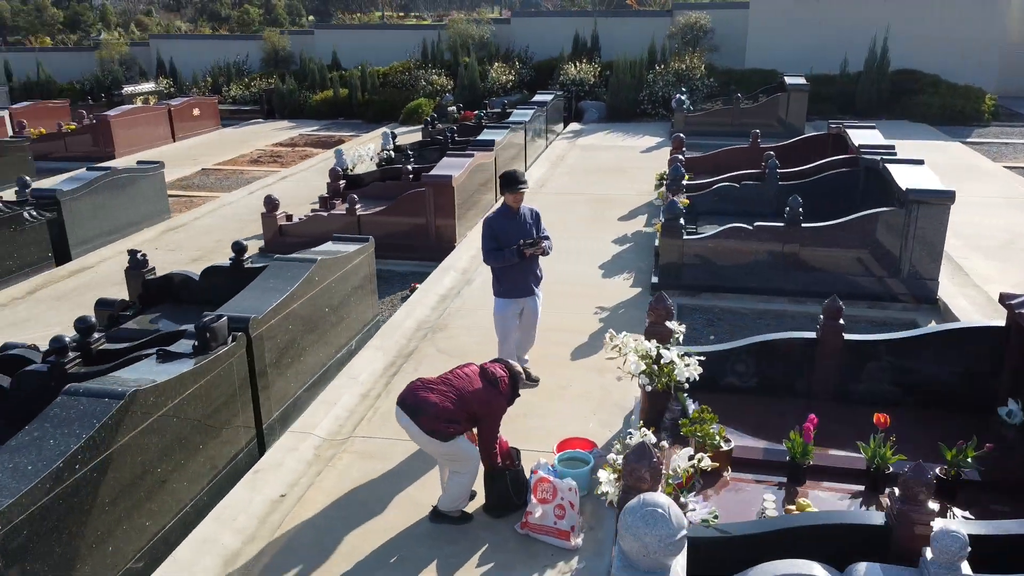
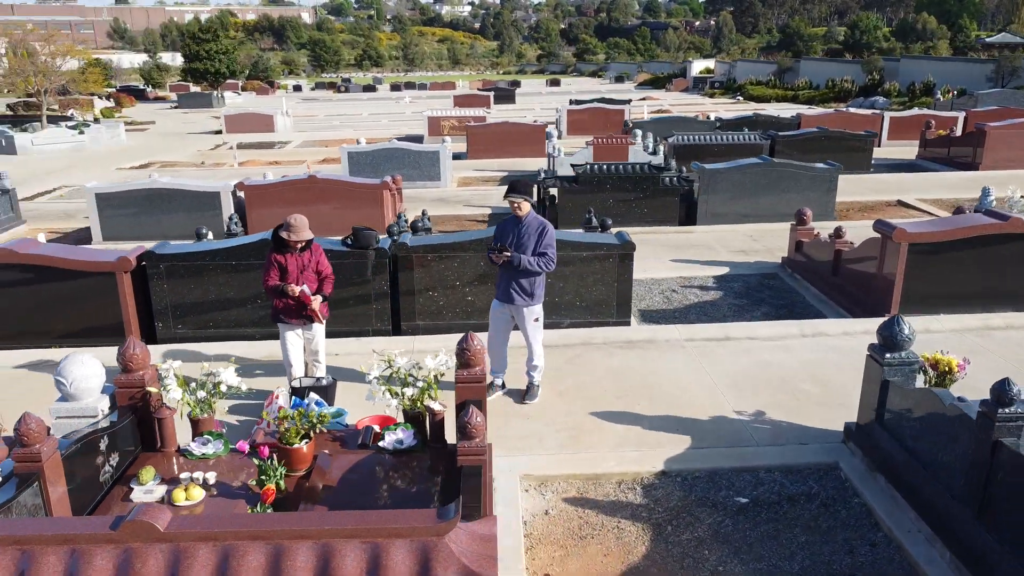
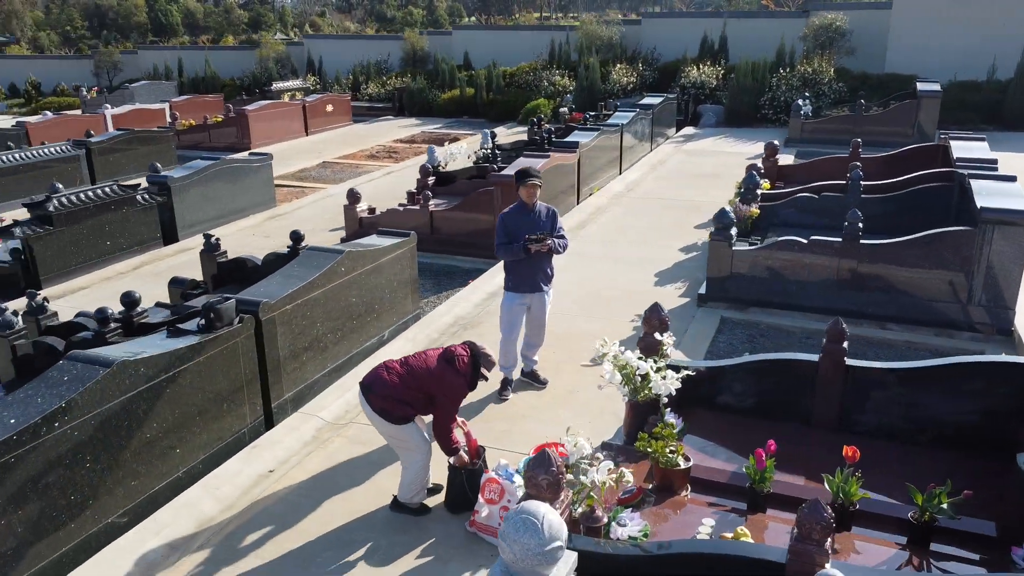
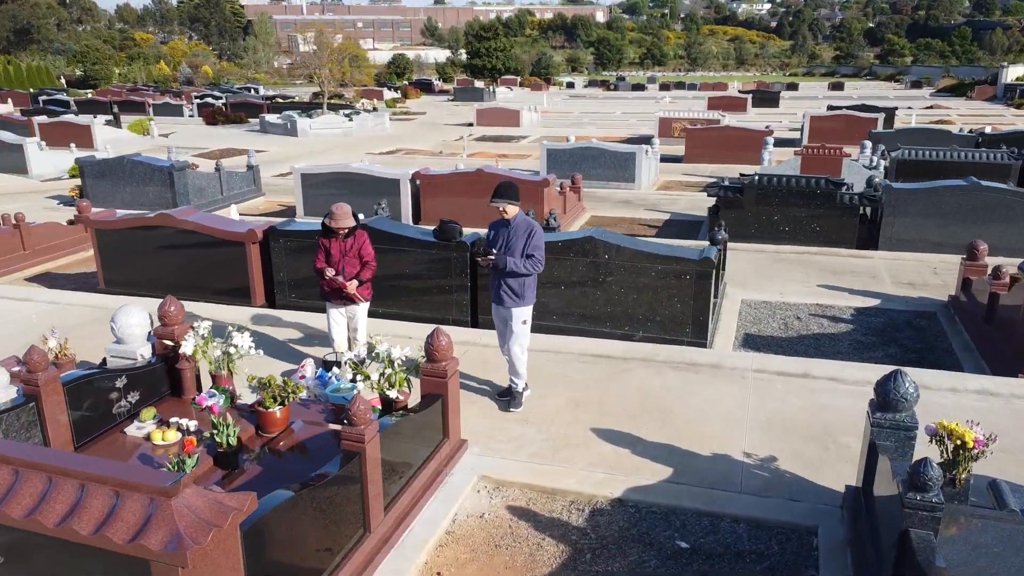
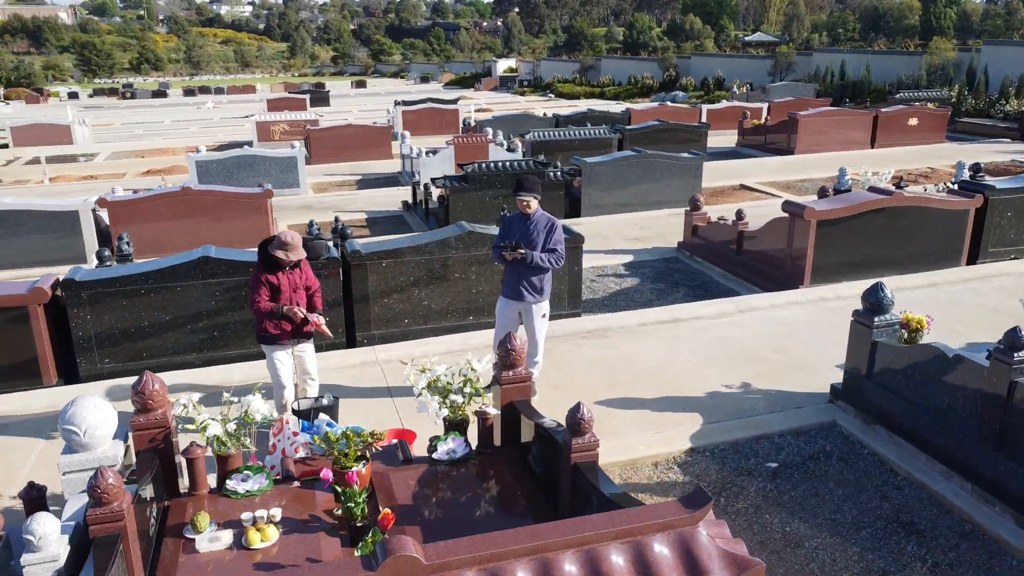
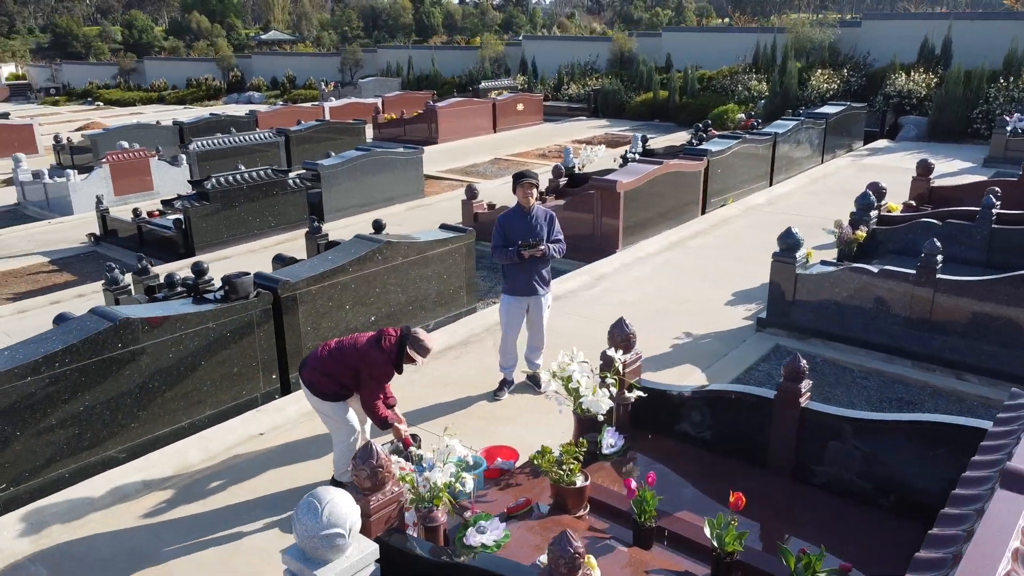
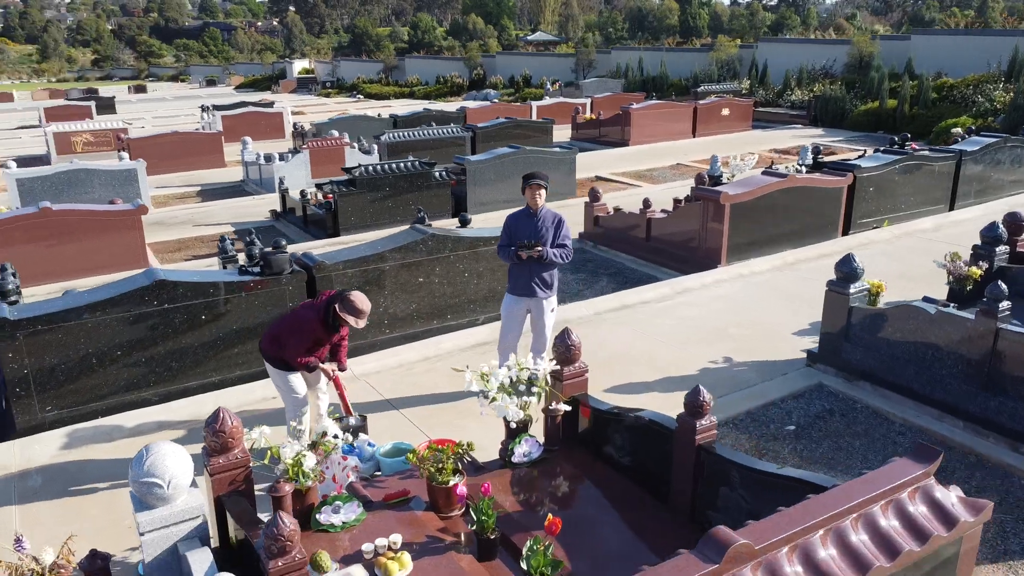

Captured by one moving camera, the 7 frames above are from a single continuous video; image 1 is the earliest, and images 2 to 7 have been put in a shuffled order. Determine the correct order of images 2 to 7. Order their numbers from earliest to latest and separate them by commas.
3, 6, 7, 5, 2, 4
